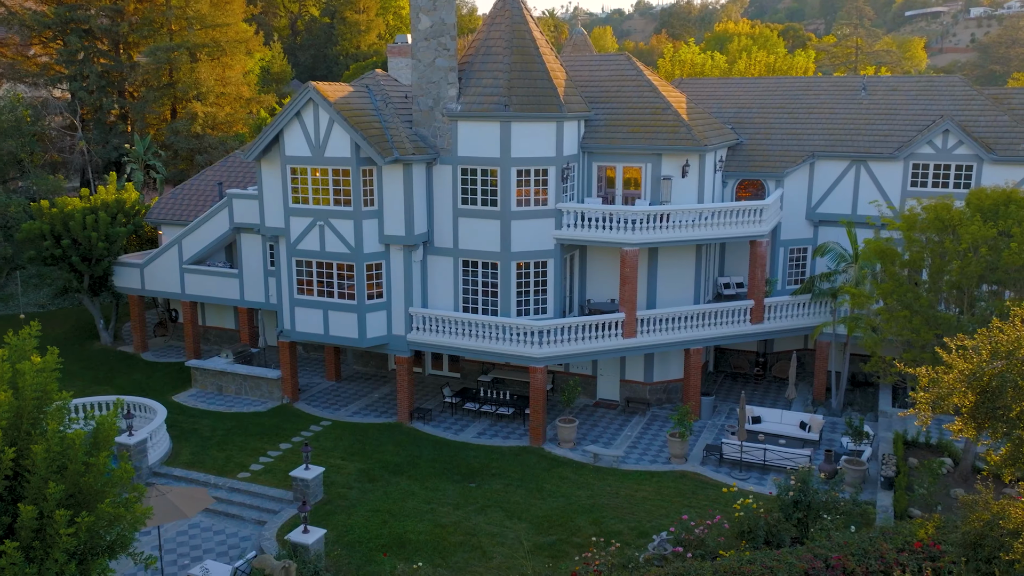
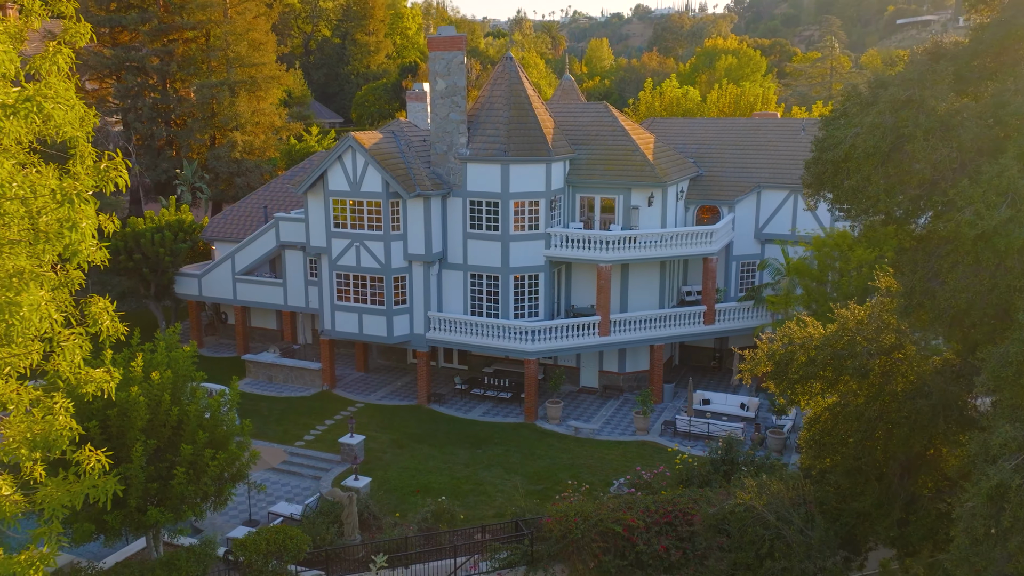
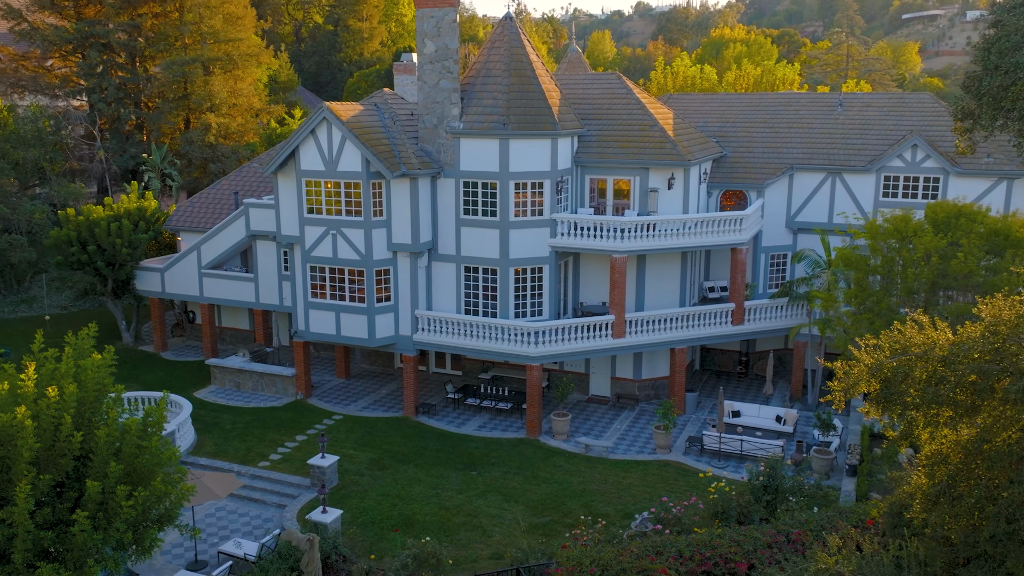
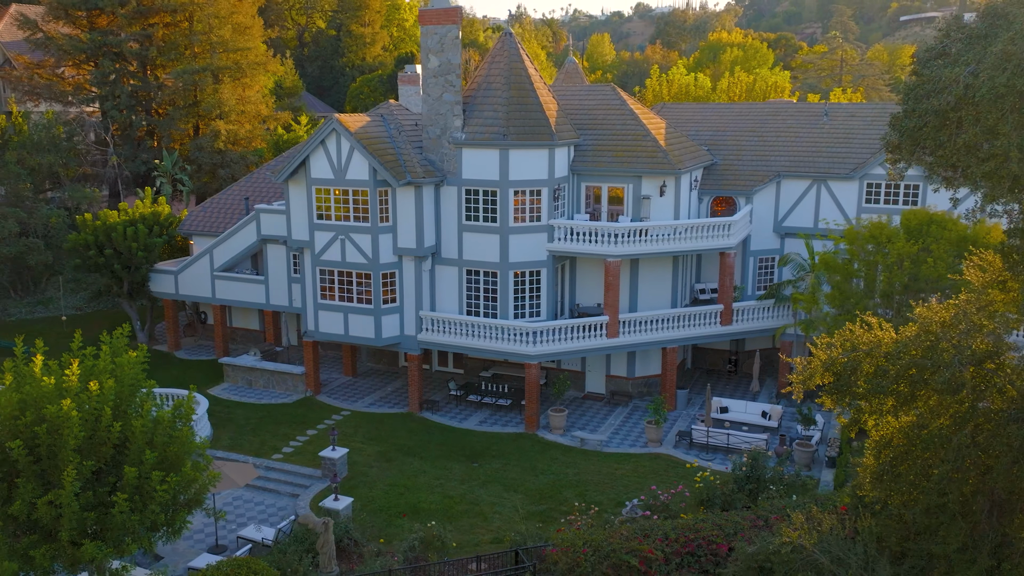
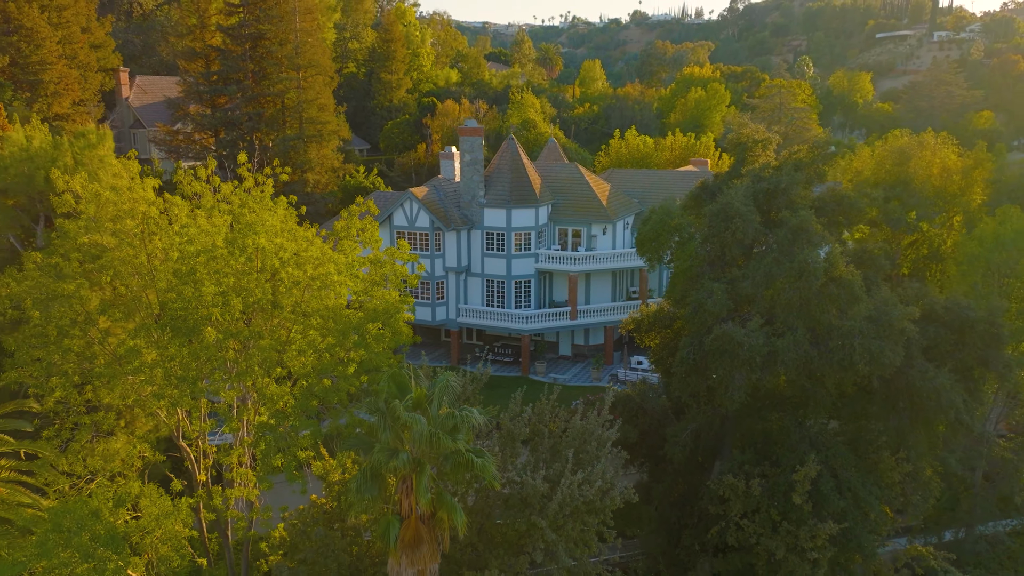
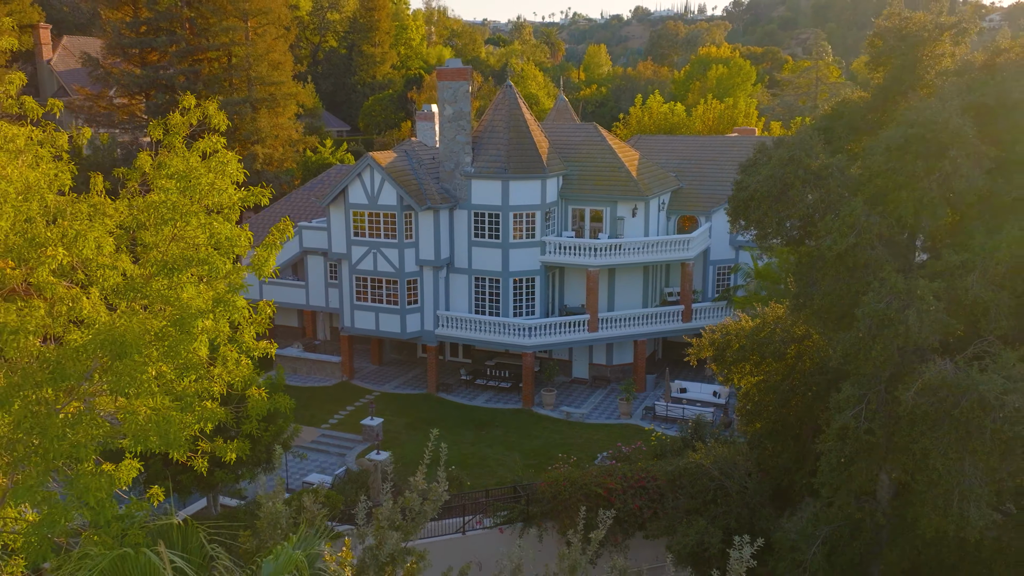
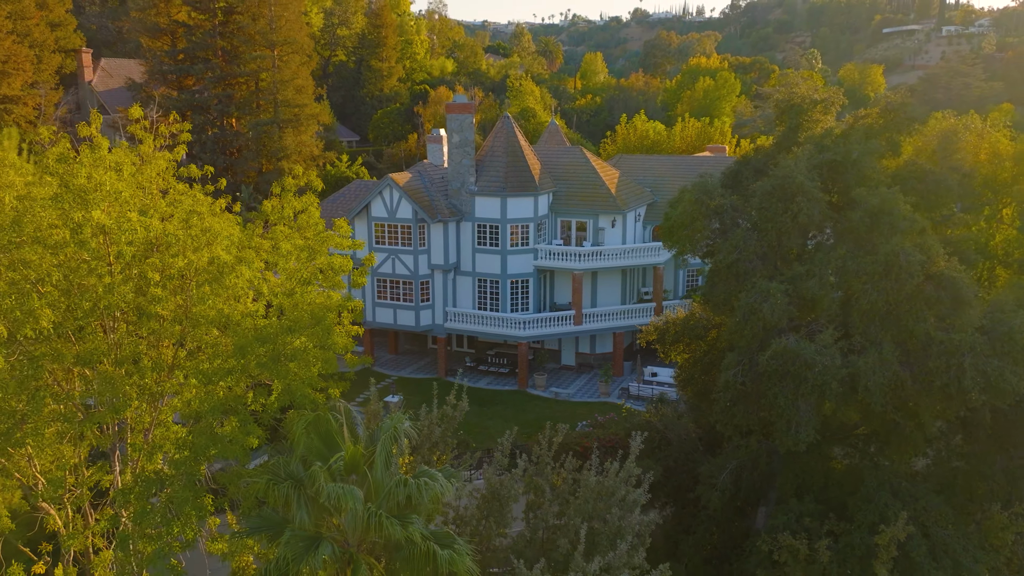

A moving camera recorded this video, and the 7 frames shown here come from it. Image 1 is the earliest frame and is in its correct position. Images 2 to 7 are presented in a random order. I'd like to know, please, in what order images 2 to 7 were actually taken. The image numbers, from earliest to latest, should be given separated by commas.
3, 4, 2, 6, 7, 5
